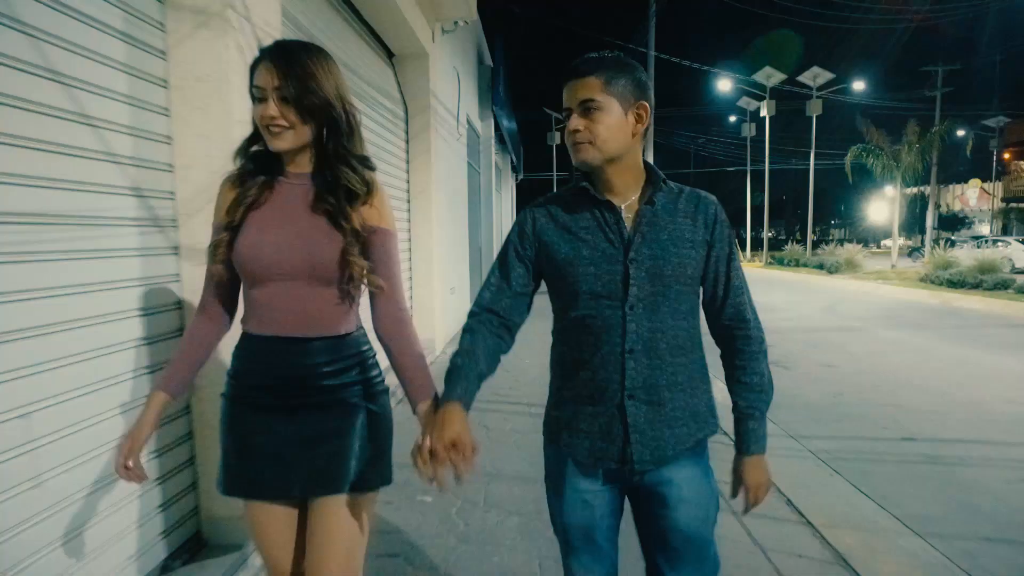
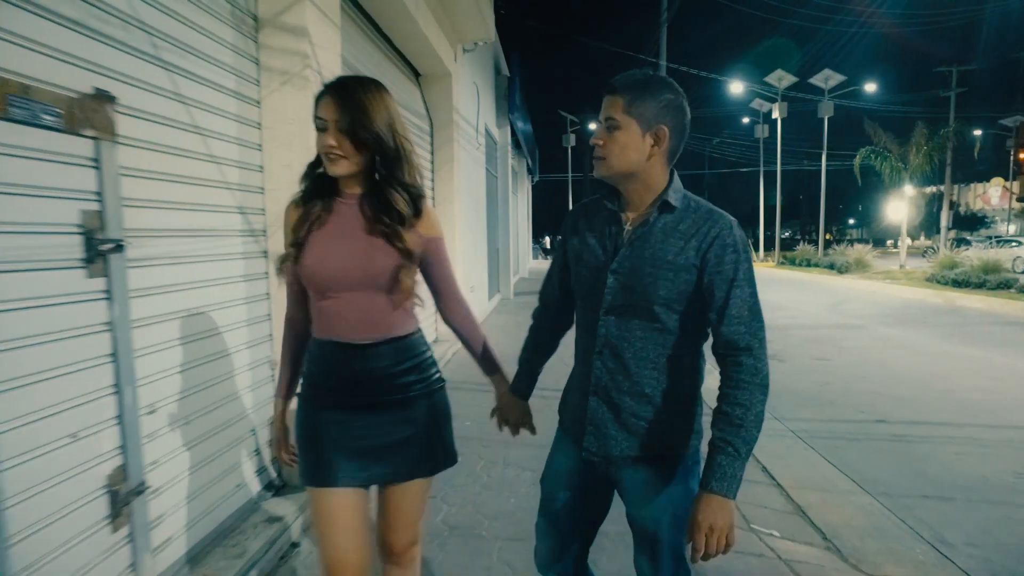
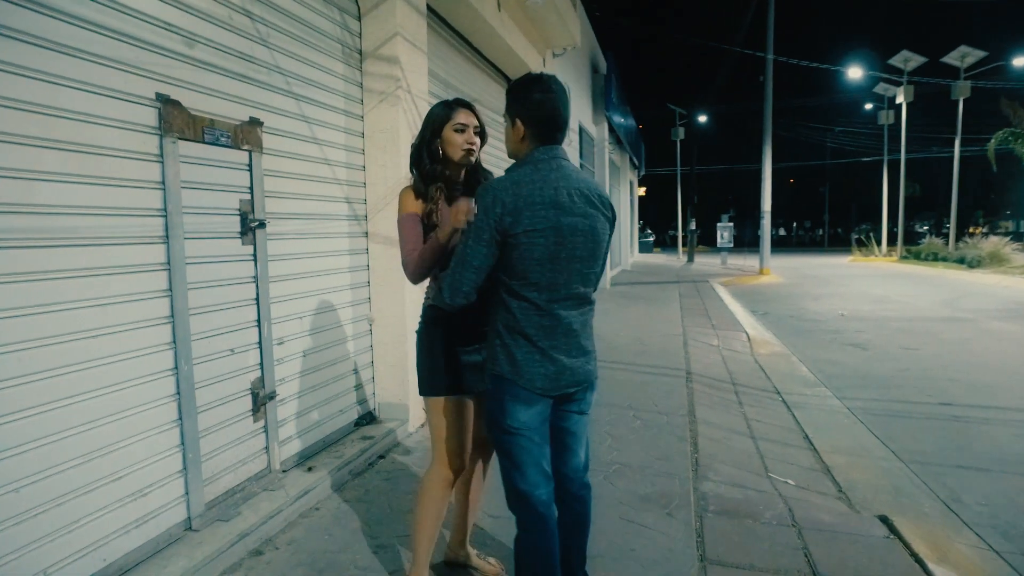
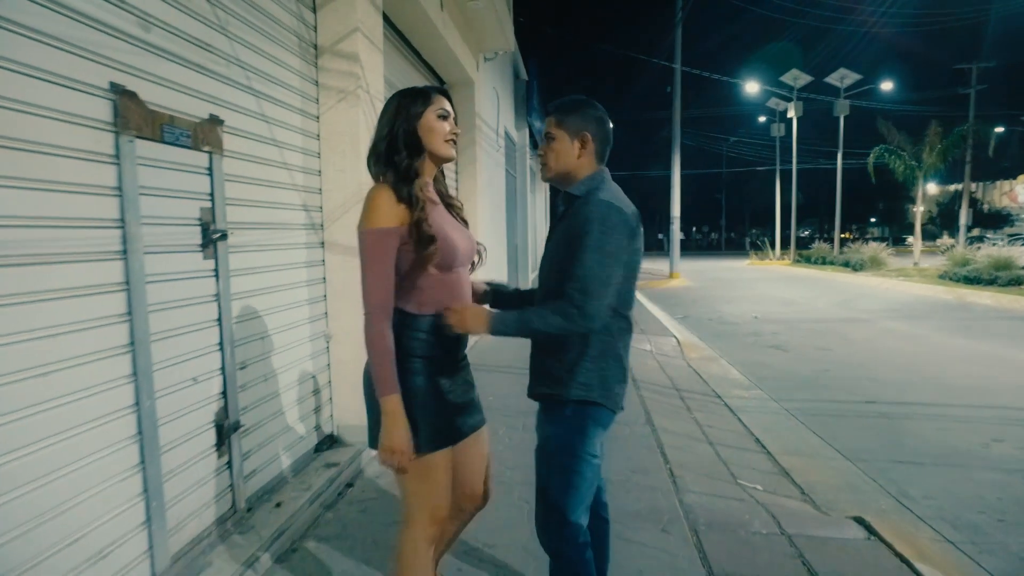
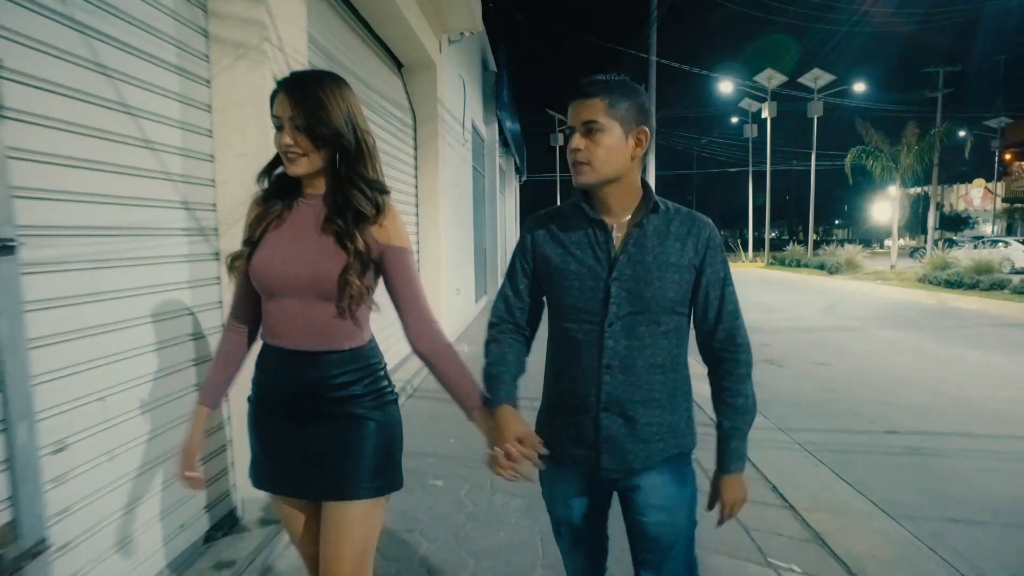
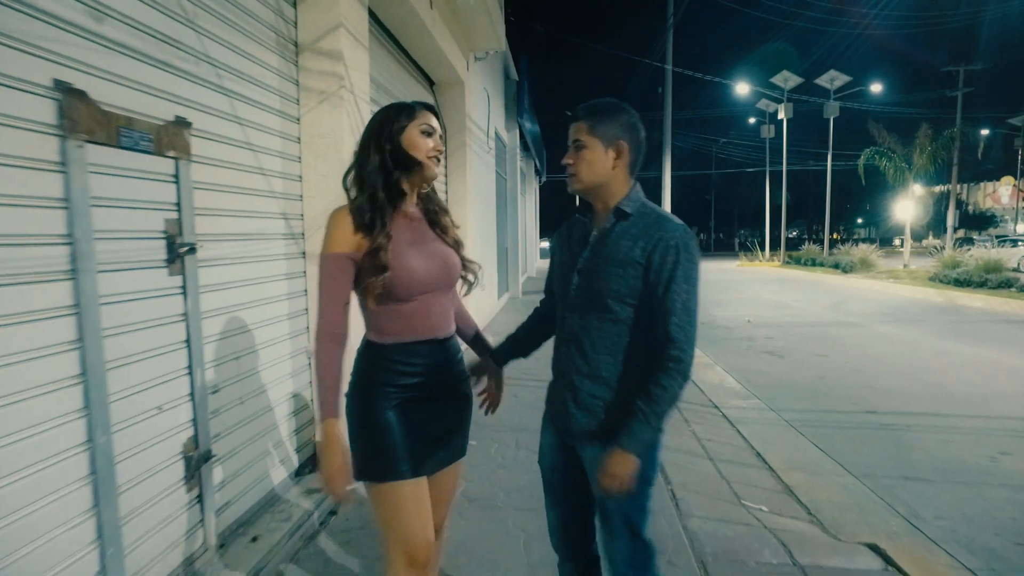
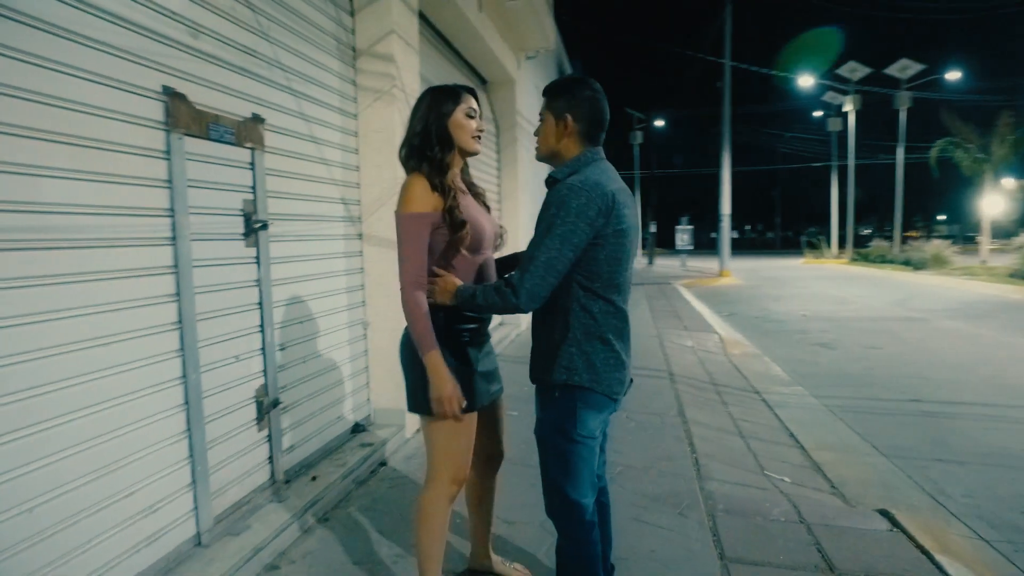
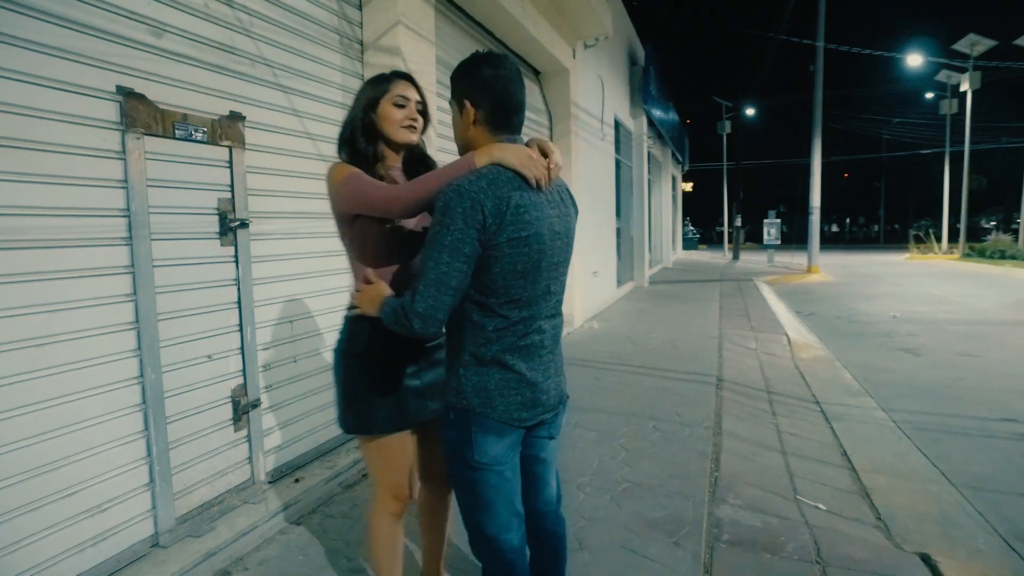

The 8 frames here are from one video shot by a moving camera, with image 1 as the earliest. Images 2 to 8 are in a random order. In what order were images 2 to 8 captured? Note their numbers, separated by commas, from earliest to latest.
5, 2, 6, 4, 7, 3, 8
